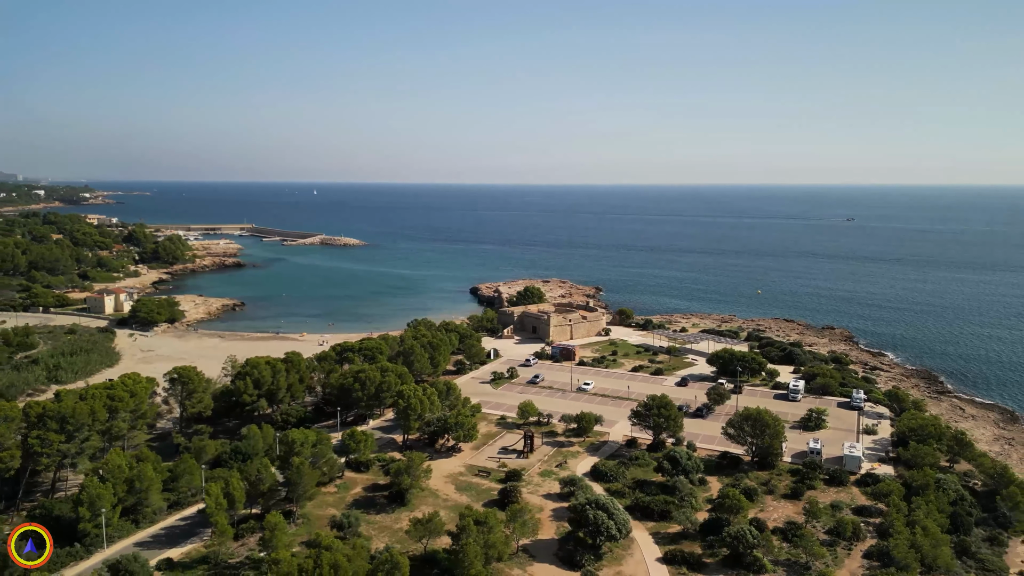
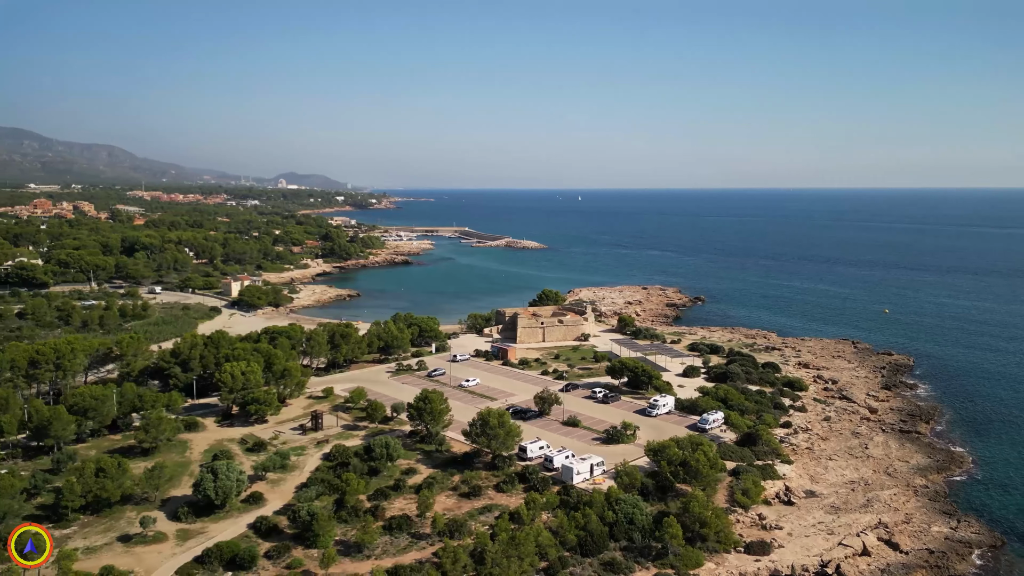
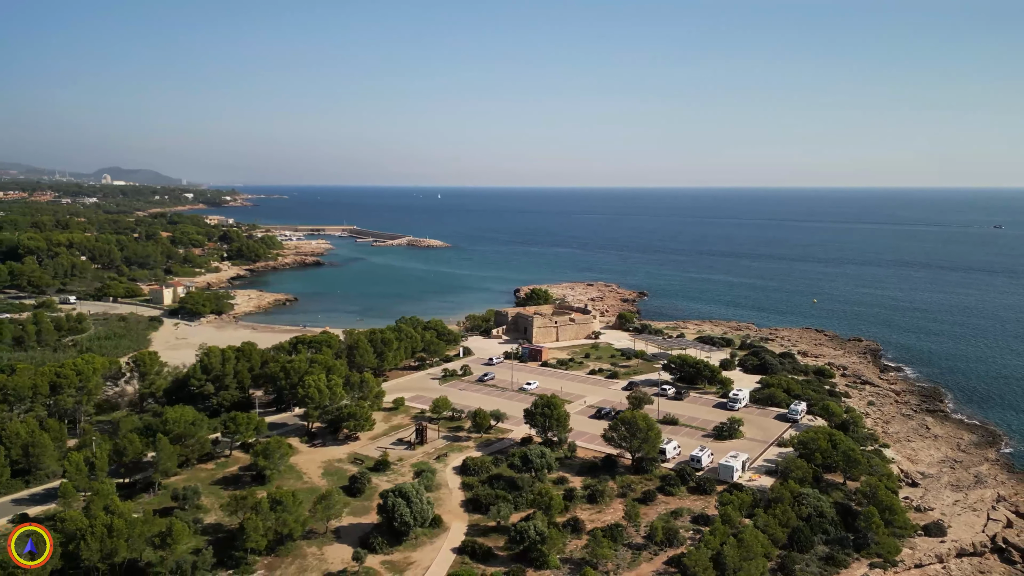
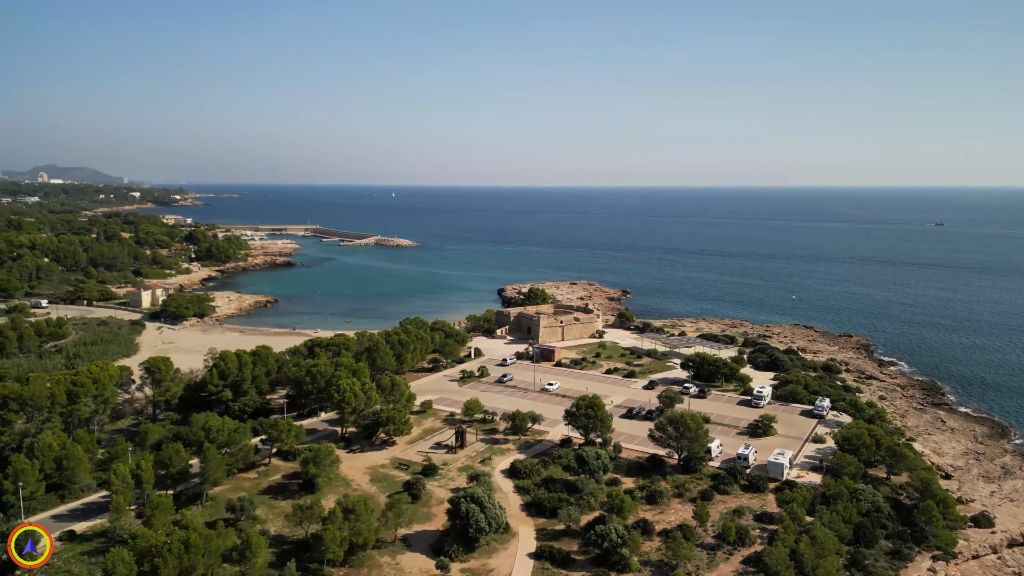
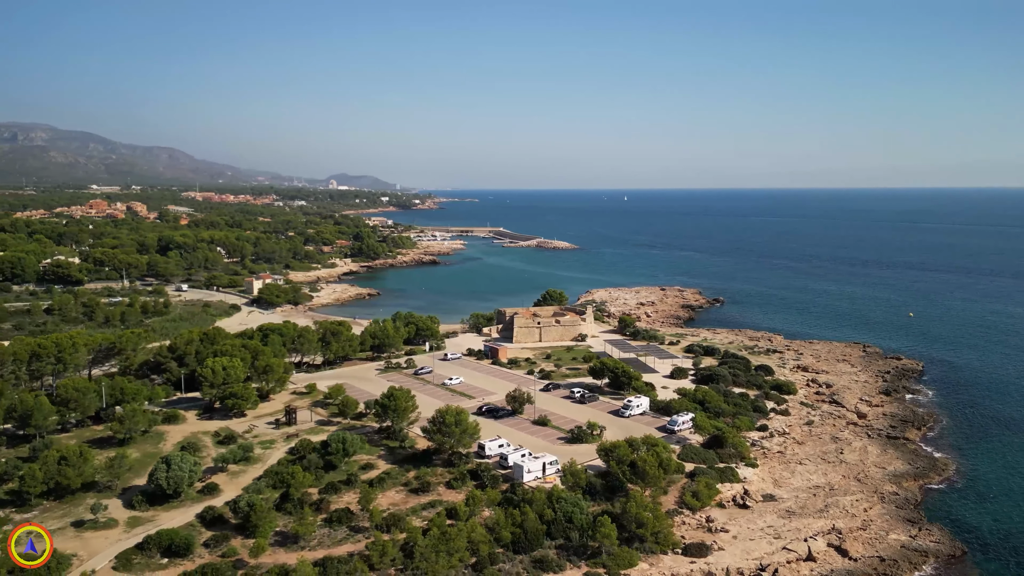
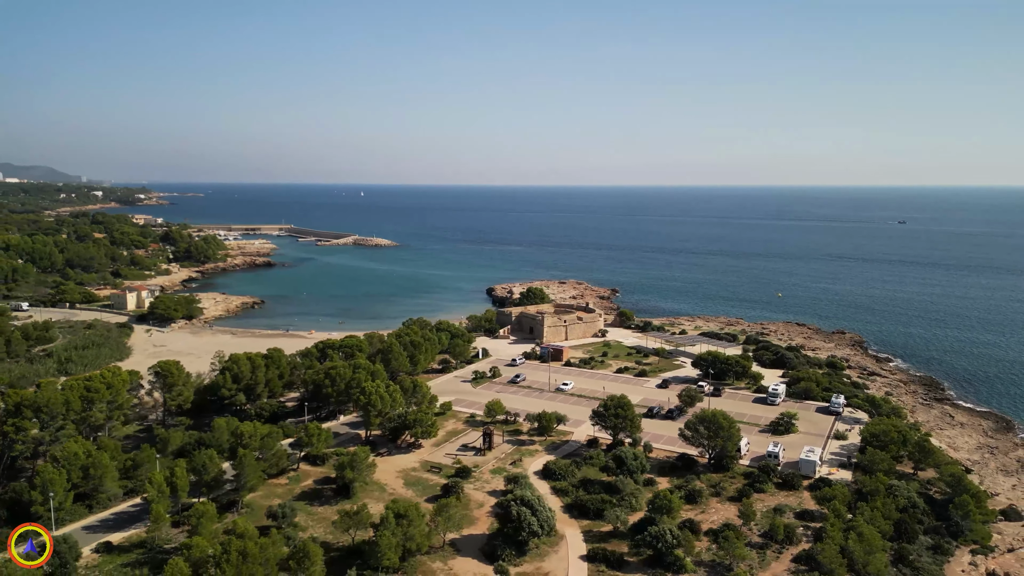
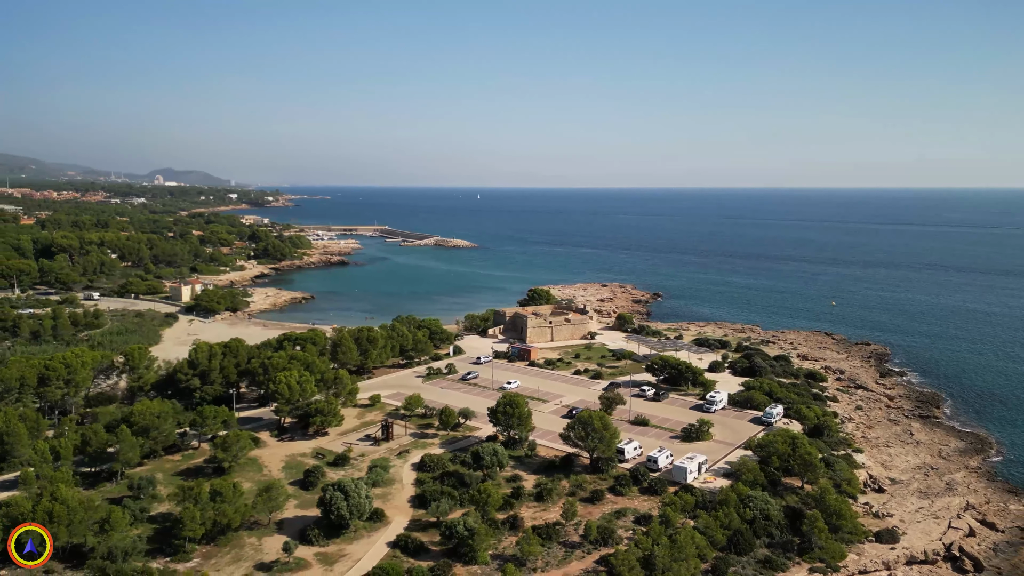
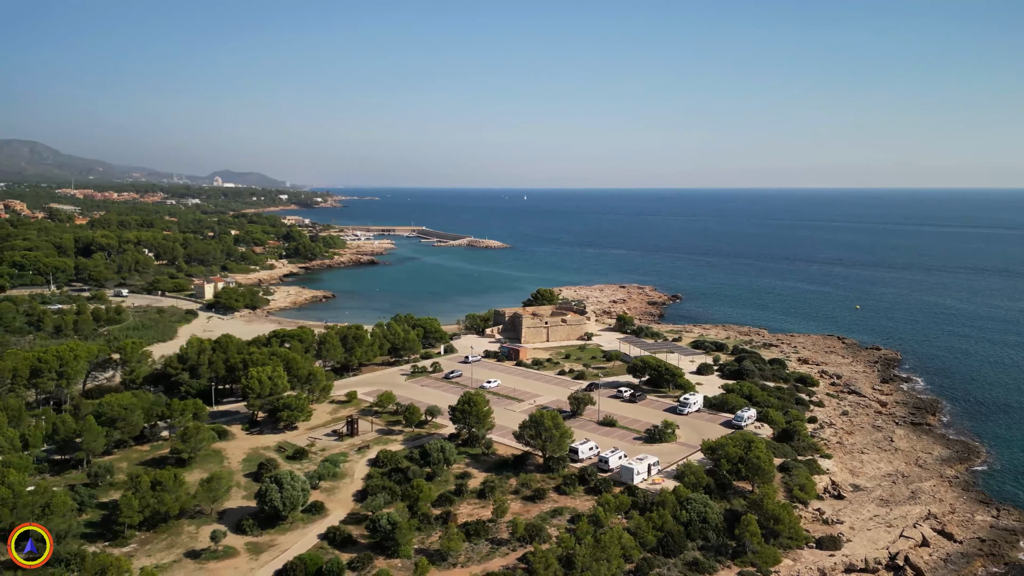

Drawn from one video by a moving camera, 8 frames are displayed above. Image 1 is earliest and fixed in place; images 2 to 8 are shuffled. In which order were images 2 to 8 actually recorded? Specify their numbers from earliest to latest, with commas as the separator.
6, 4, 3, 7, 8, 2, 5
